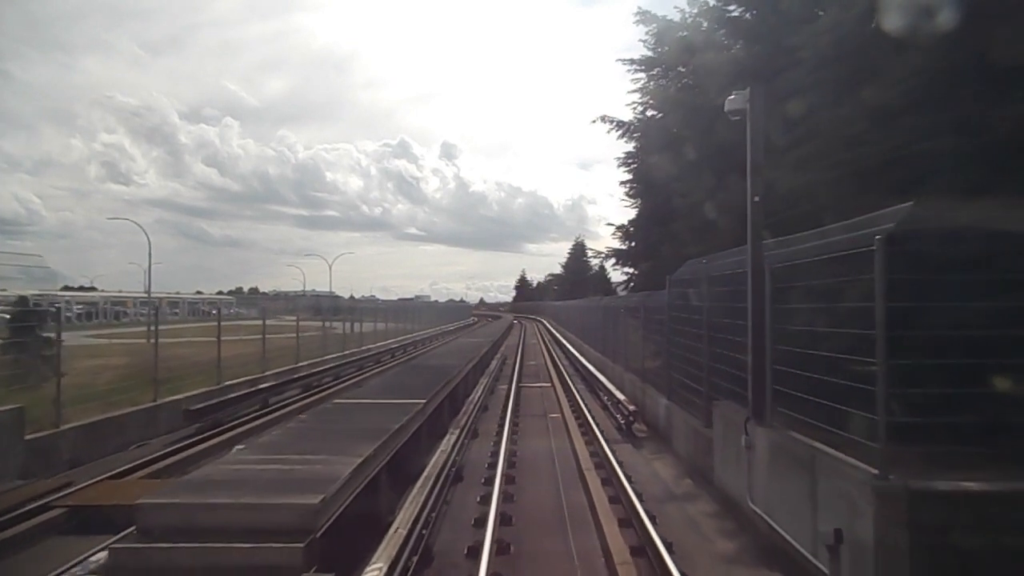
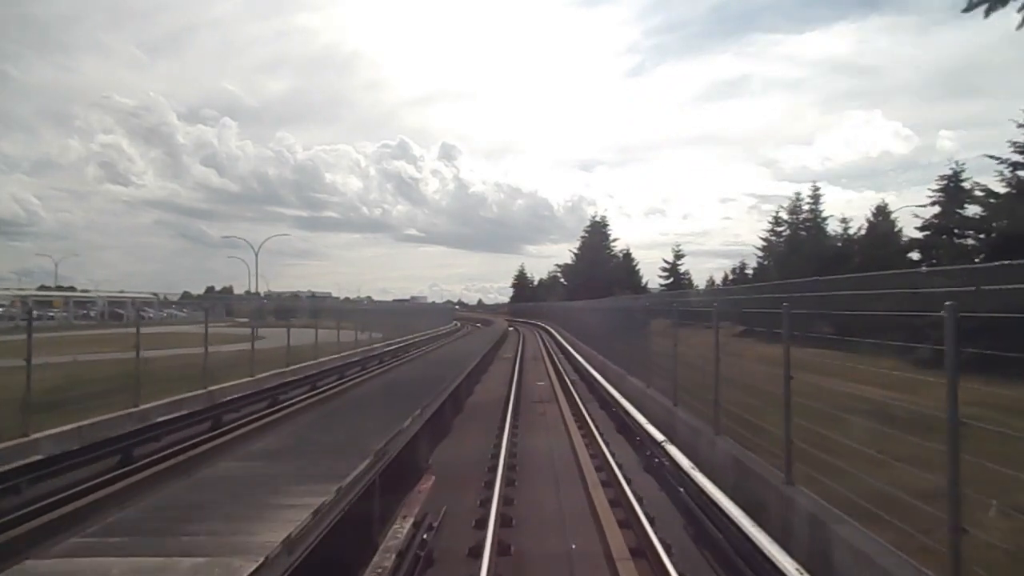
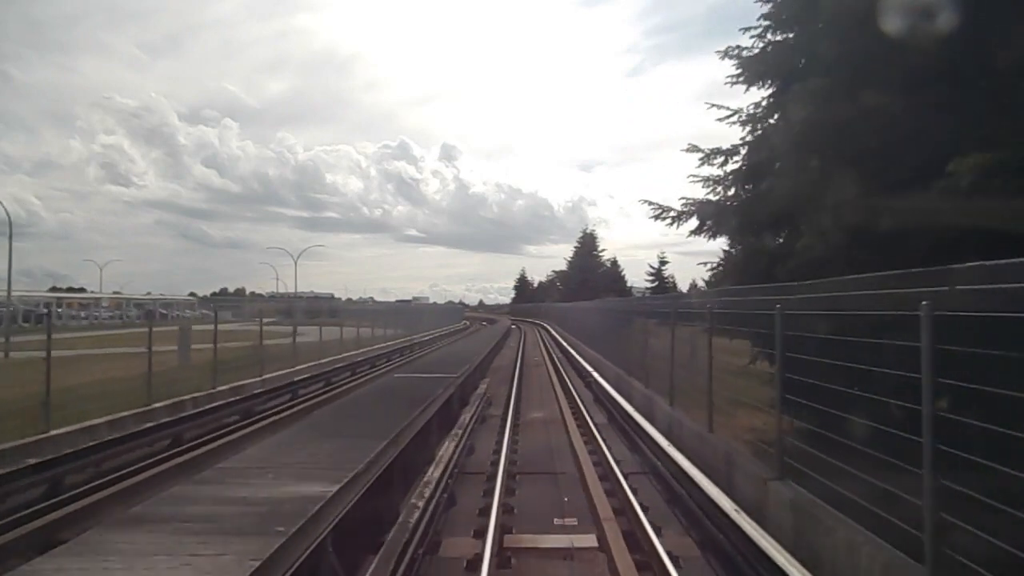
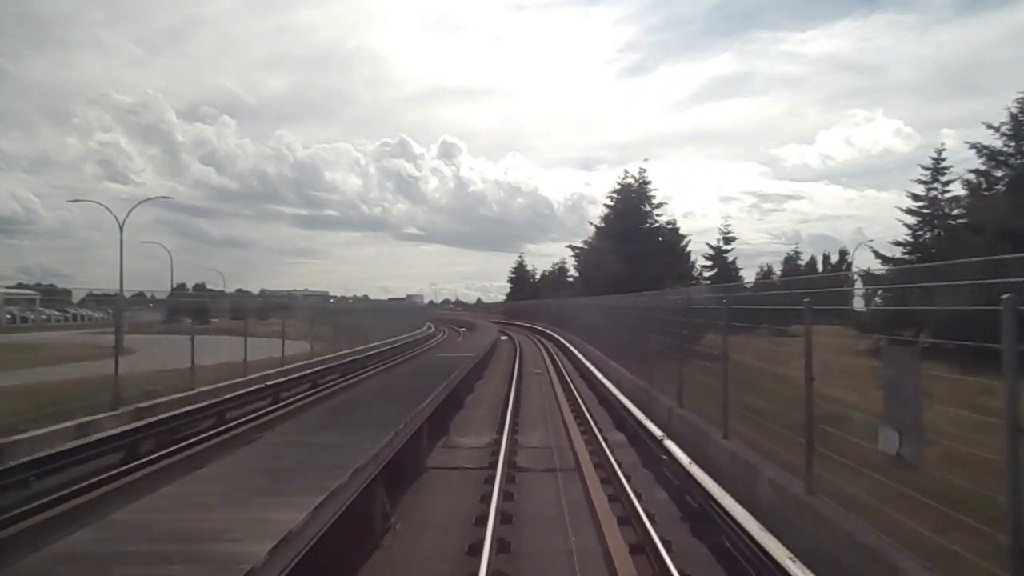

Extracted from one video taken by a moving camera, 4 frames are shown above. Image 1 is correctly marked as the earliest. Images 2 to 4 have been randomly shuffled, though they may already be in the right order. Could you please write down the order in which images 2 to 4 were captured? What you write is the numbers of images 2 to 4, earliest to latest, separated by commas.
3, 2, 4
